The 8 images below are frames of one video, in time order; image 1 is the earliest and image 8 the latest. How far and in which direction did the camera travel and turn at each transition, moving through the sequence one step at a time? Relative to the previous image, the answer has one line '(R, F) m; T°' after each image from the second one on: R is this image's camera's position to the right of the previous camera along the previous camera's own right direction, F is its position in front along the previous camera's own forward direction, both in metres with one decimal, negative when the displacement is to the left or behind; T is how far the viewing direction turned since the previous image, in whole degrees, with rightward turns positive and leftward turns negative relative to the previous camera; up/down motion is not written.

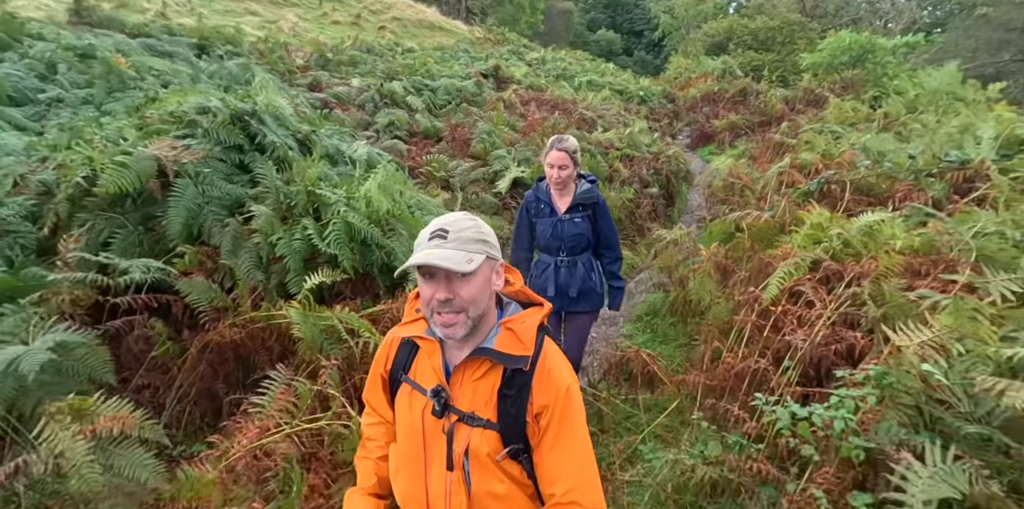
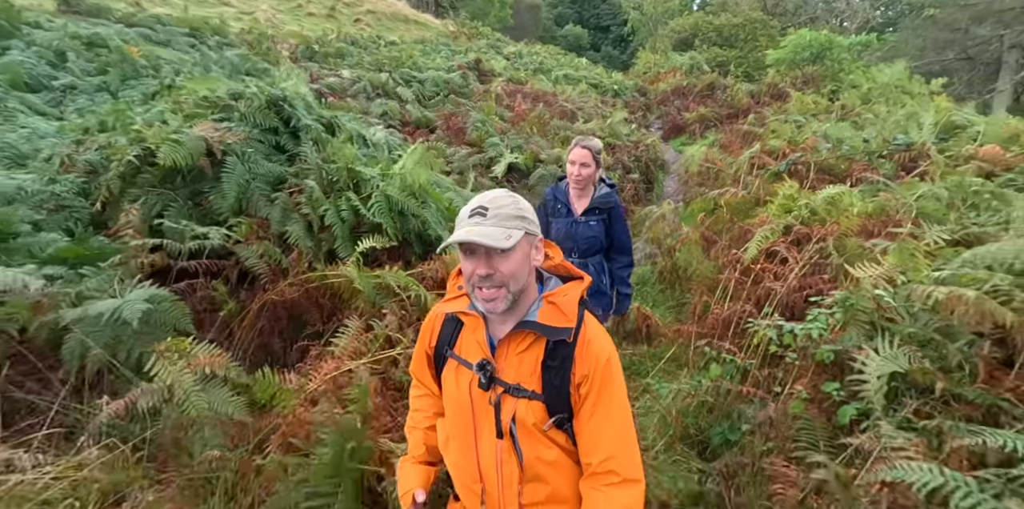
(-0.4, -0.6) m; +3°
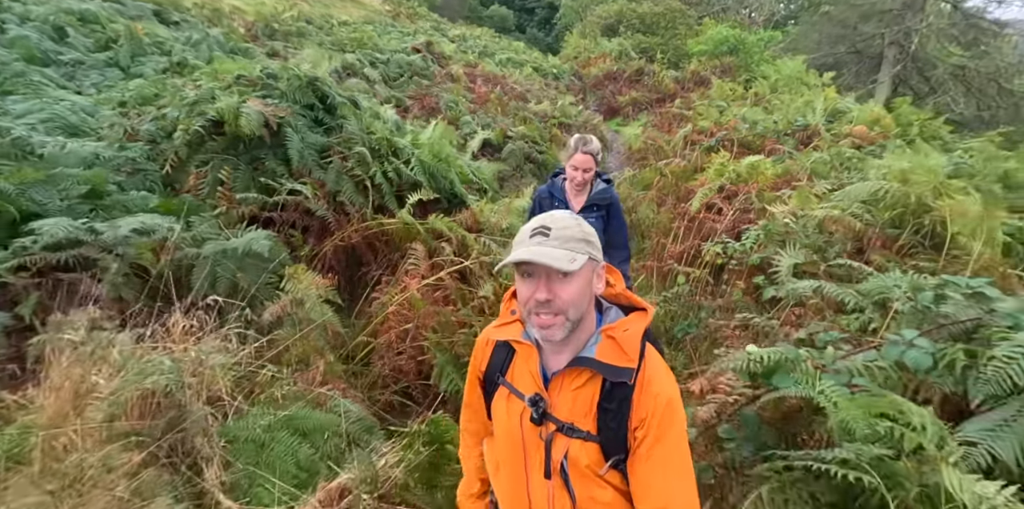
(-0.9, -1.2) m; +8°
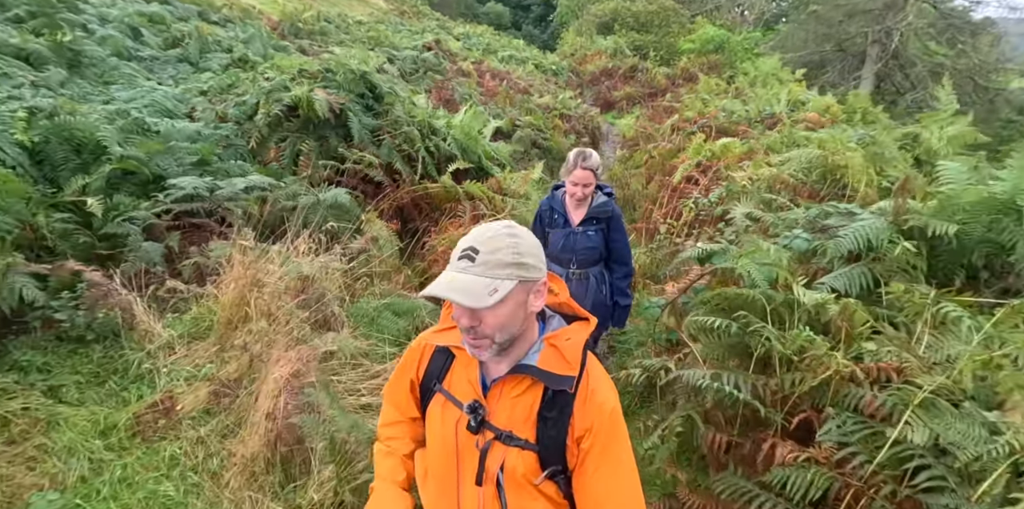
(-0.3, -1.4) m; +1°
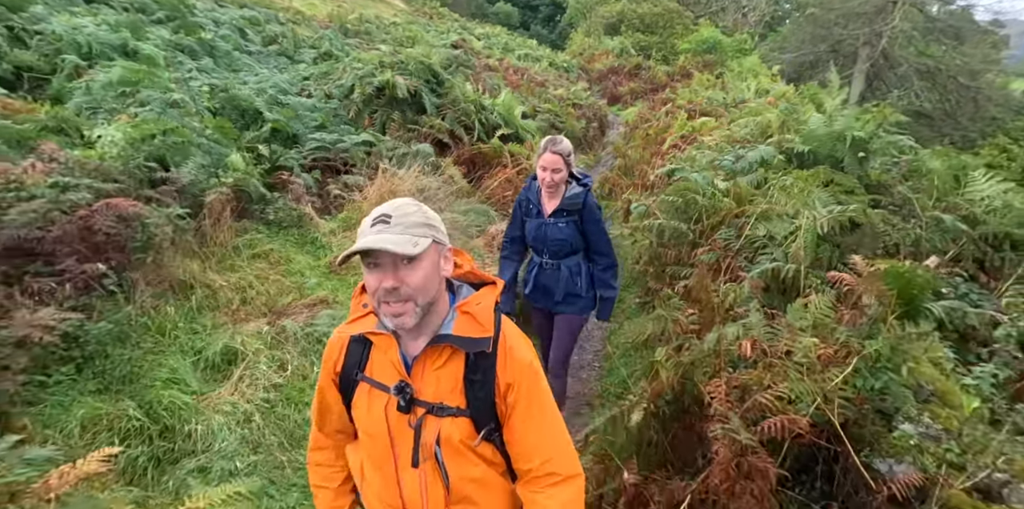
(-0.4, -2.5) m; 0°
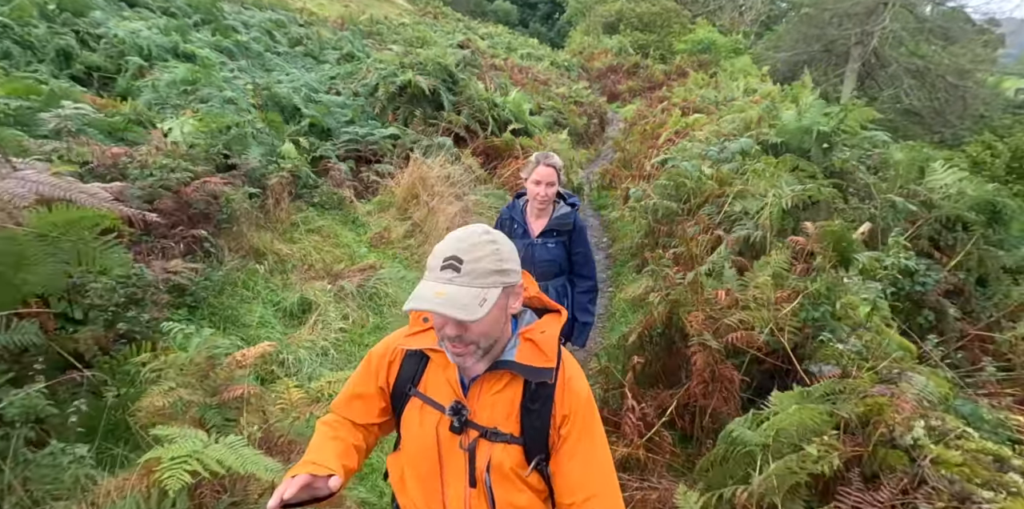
(-0.2, -1.0) m; 0°
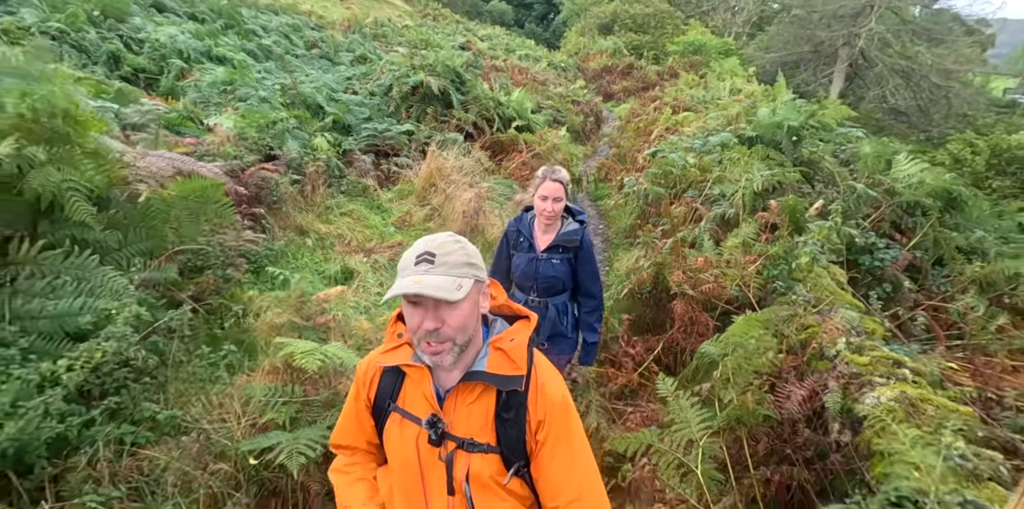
(-0.2, -0.9) m; 0°
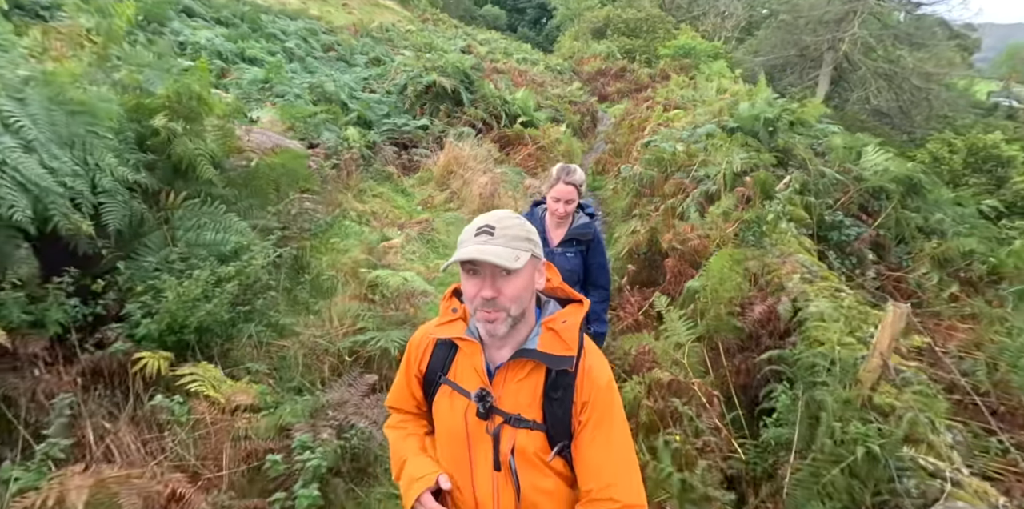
(-0.3, -1.0) m; +1°
